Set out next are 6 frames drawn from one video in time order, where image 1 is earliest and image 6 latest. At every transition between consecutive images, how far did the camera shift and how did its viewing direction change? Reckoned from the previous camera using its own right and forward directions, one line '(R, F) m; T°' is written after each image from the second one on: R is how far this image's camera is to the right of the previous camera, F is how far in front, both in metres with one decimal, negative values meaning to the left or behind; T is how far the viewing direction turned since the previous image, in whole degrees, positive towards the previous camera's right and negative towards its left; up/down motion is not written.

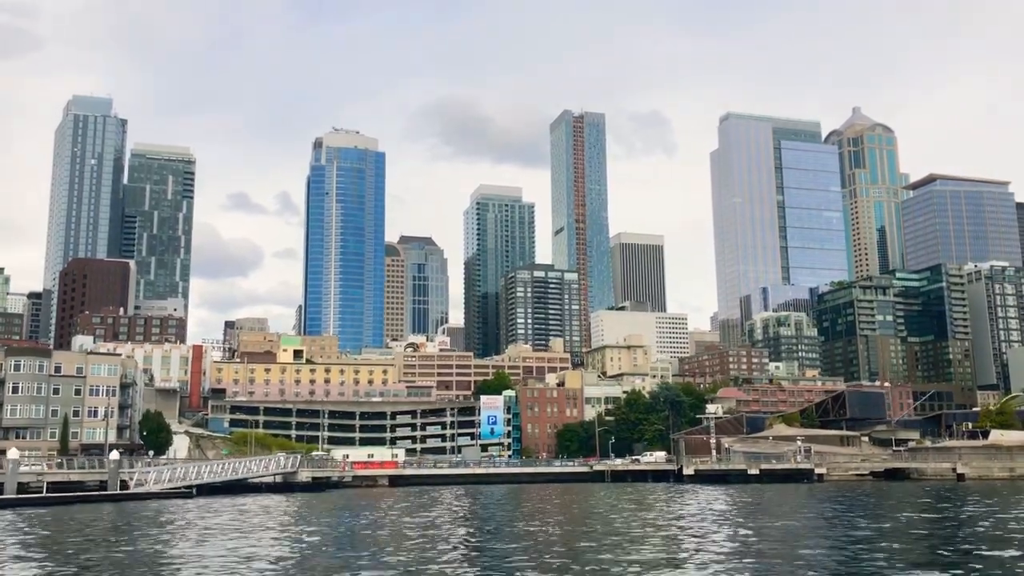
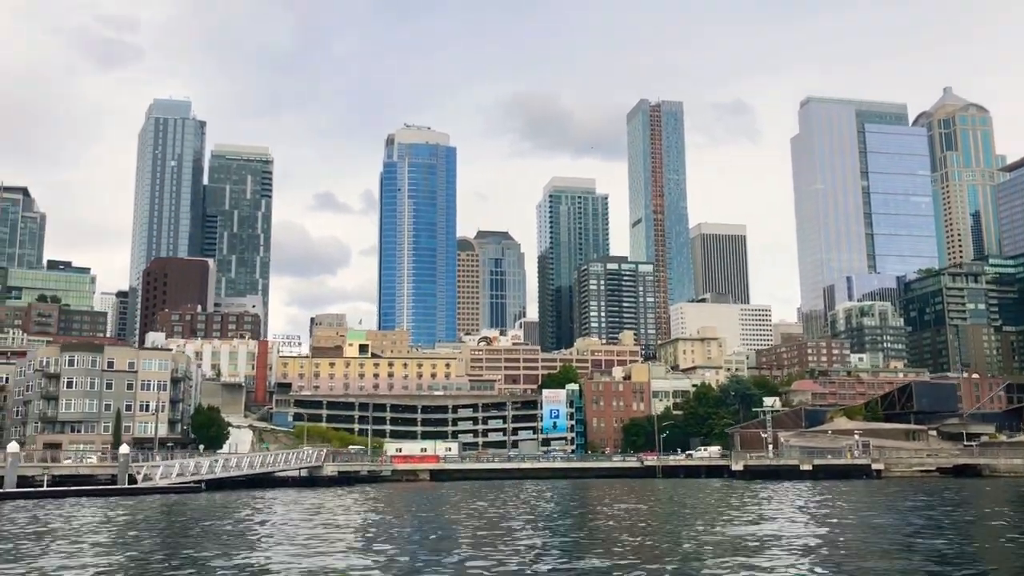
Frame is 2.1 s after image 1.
(+4.5, +2.9) m; -5°
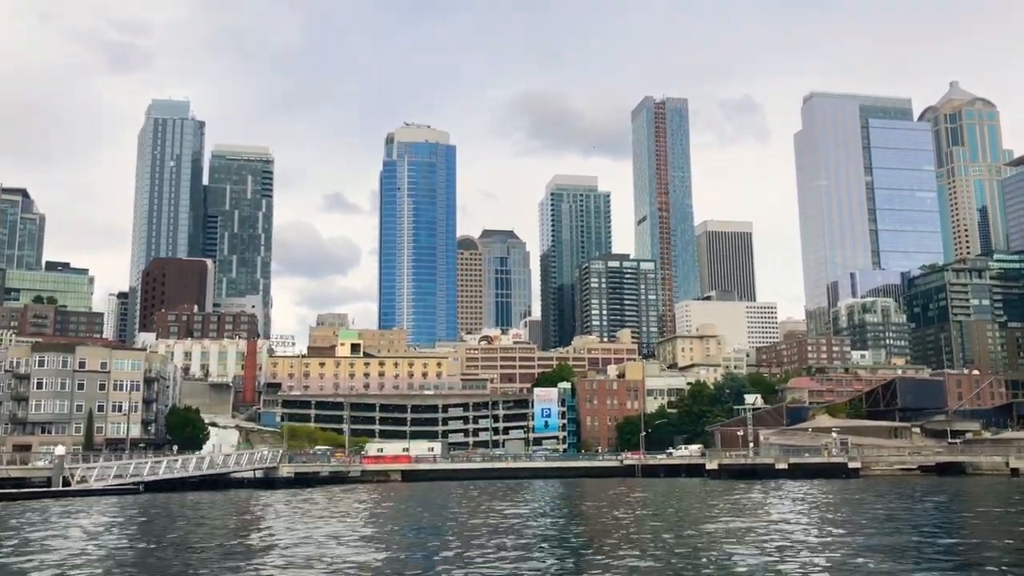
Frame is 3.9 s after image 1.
(+4.0, +1.9) m; -1°
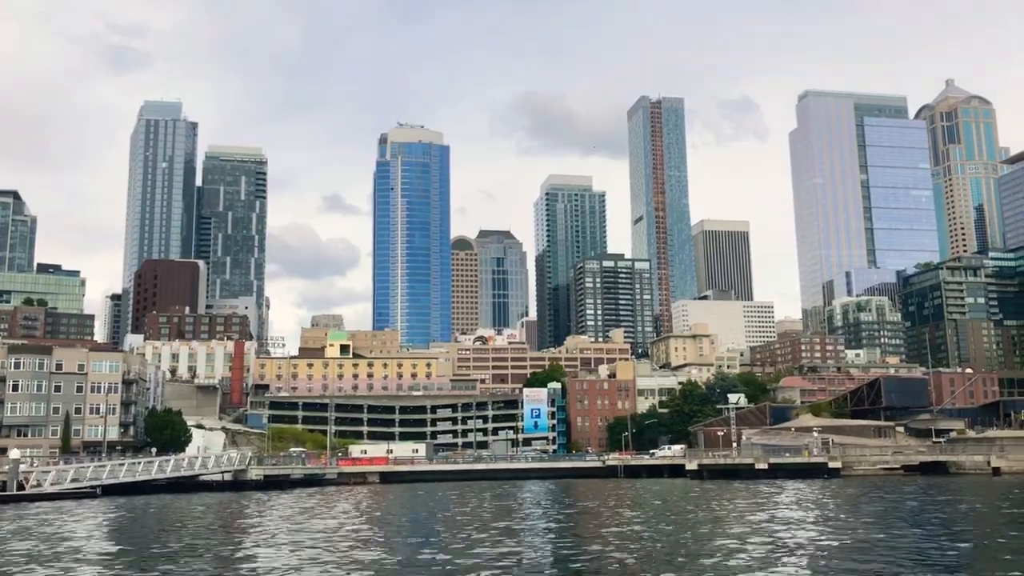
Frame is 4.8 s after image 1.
(+2.2, +1.1) m; 0°
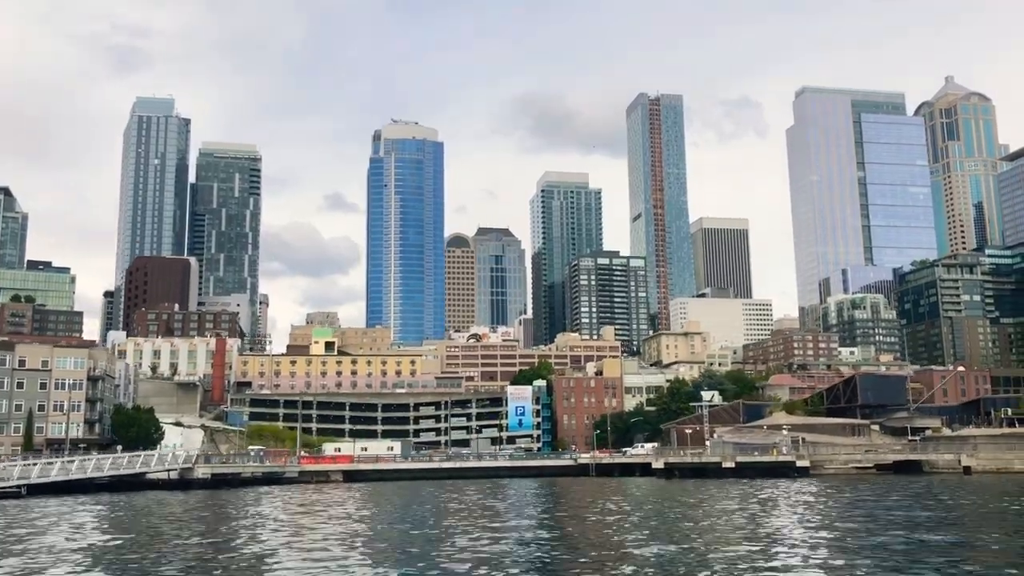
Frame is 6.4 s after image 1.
(+3.7, +1.9) m; 0°
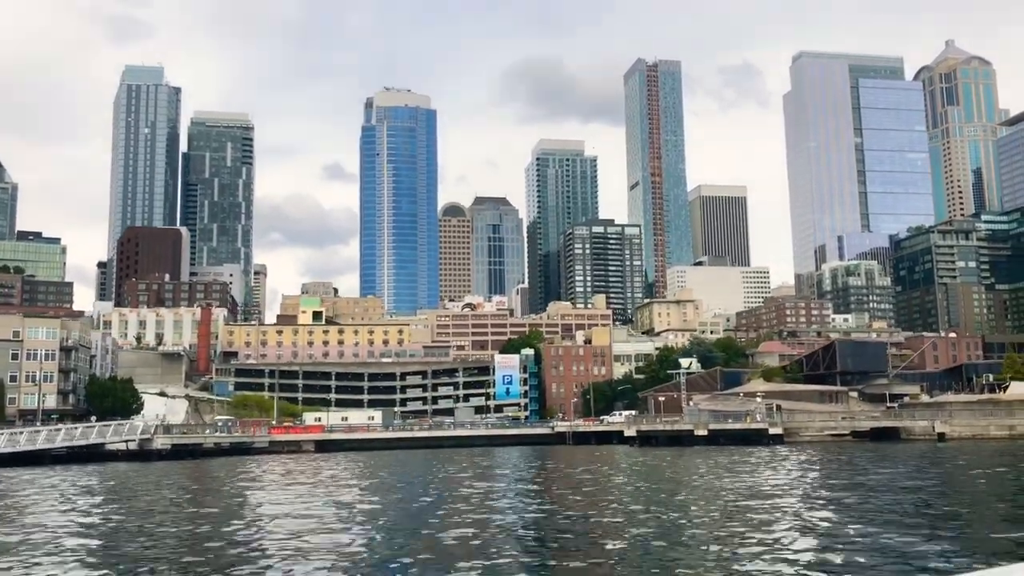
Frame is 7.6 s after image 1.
(+2.8, +1.5) m; 0°
